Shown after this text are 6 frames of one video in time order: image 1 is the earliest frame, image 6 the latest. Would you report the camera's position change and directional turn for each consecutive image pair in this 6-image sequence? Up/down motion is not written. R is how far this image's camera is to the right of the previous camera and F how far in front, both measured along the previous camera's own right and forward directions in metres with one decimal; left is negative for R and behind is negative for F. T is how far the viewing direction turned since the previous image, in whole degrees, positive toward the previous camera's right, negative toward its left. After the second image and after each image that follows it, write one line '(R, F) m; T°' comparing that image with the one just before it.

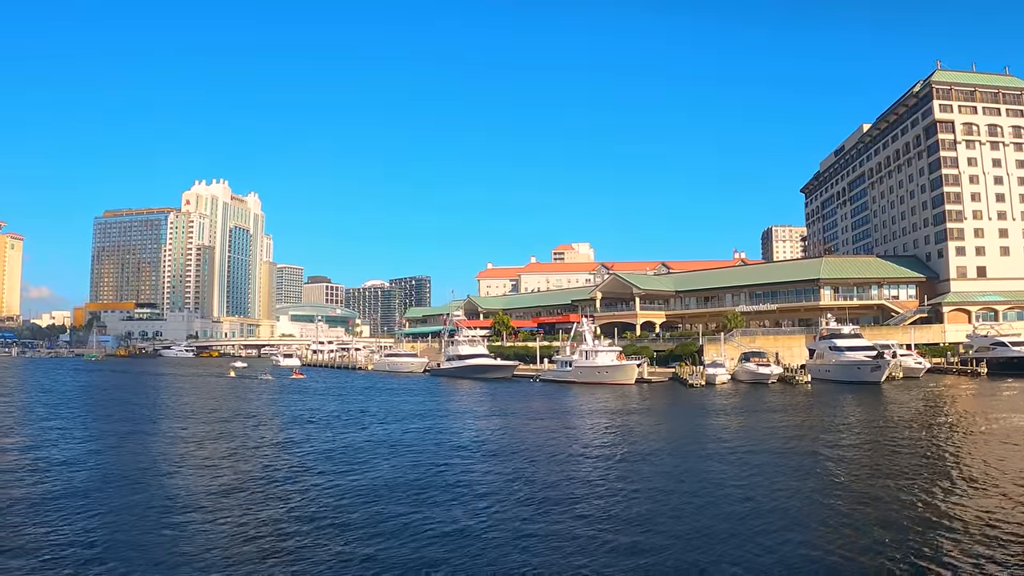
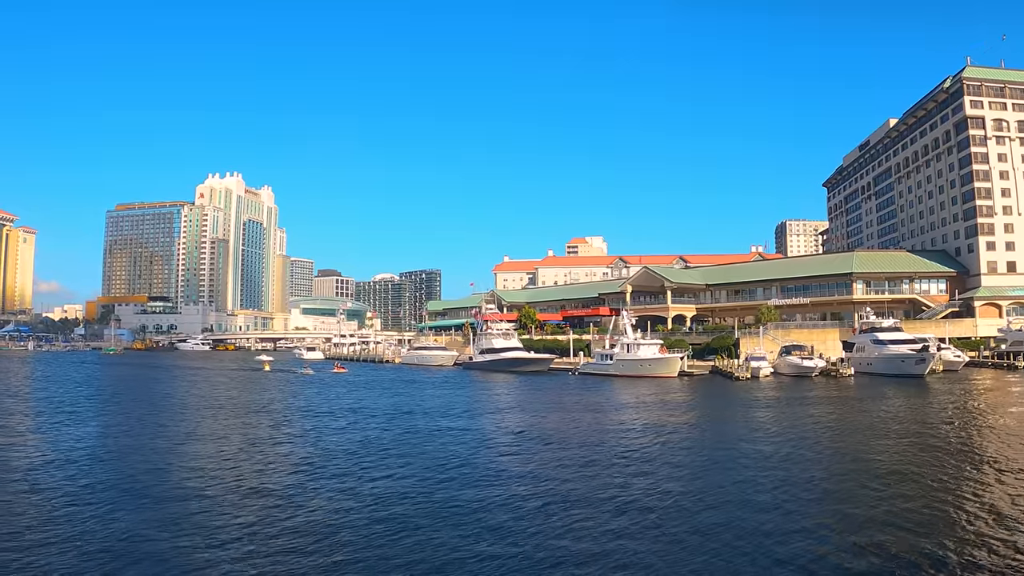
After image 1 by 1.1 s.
(-3.4, -0.6) m; 0°
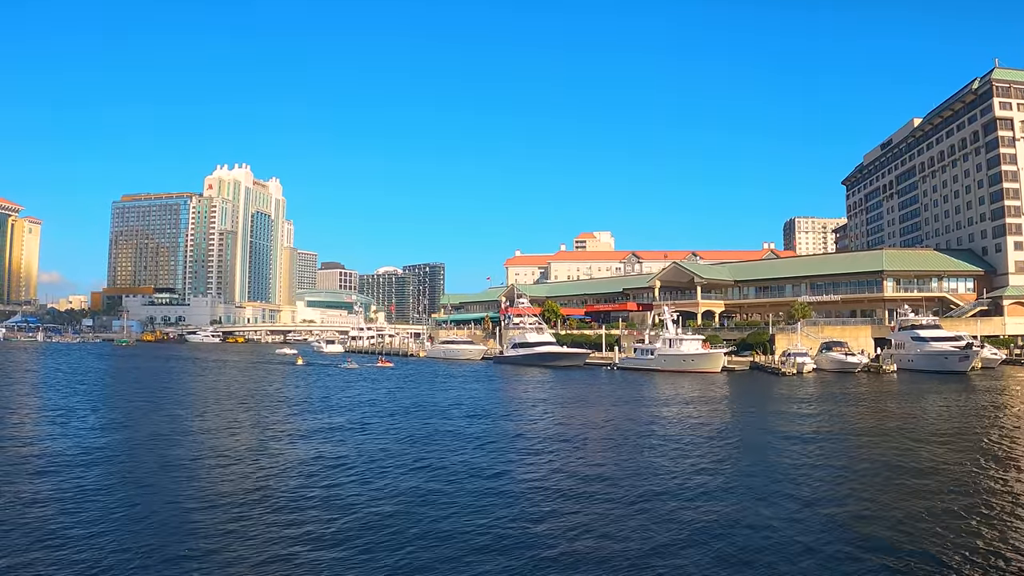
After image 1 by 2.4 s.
(-4.1, -0.4) m; +1°
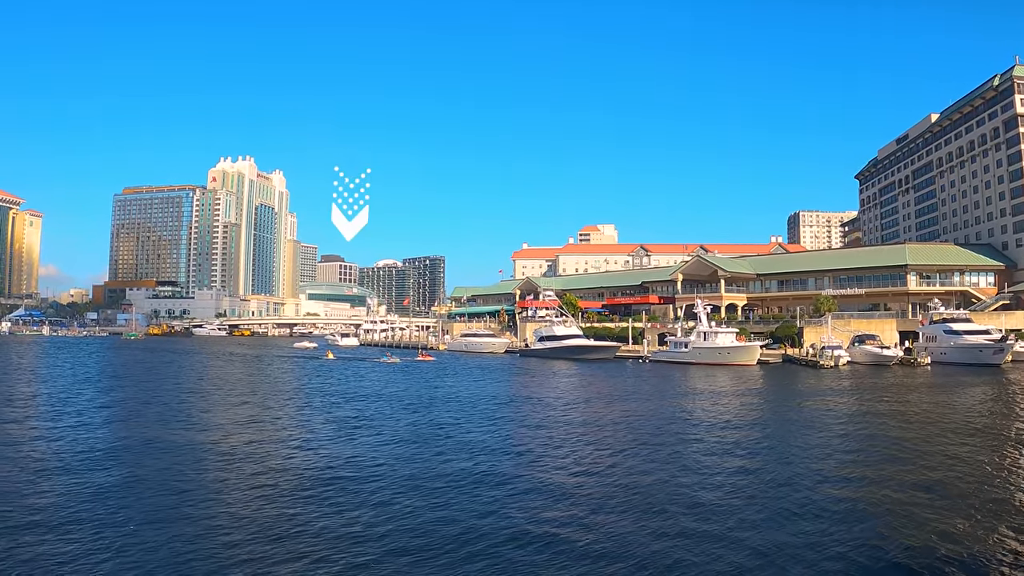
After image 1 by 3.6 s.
(-3.8, -0.3) m; +1°
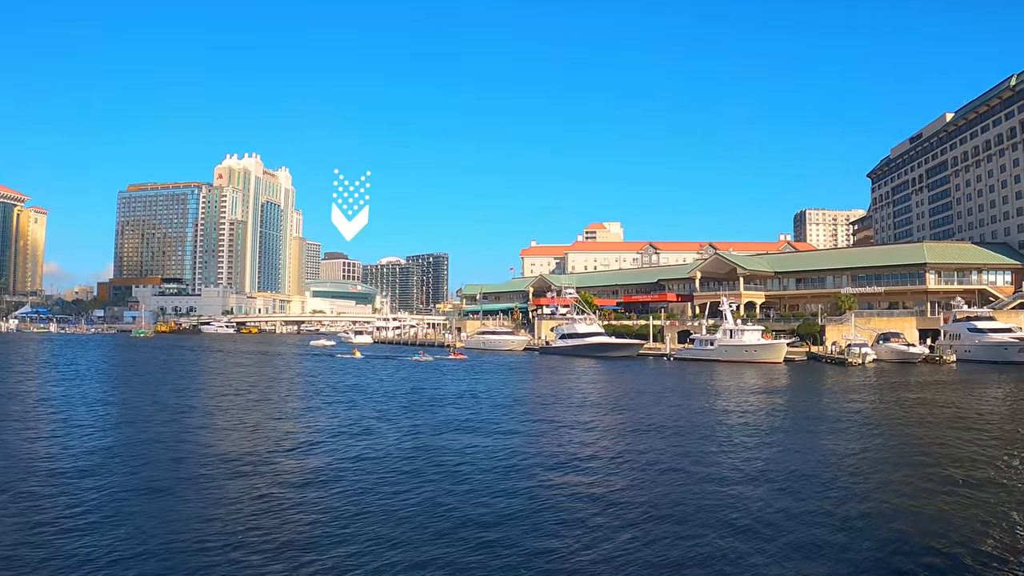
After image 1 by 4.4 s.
(-2.6, -0.3) m; 0°
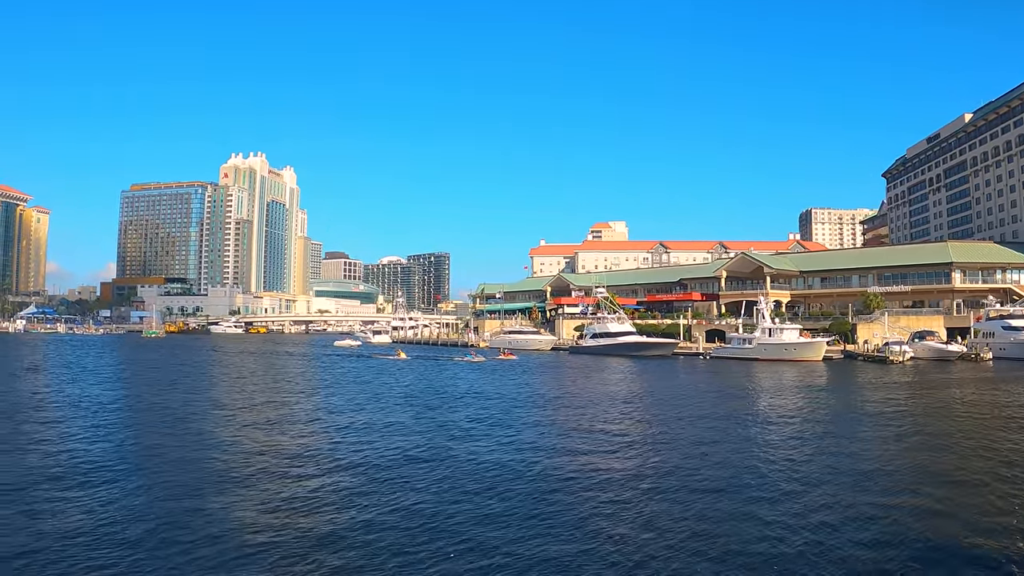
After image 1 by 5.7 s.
(-4.3, -0.4) m; +1°
